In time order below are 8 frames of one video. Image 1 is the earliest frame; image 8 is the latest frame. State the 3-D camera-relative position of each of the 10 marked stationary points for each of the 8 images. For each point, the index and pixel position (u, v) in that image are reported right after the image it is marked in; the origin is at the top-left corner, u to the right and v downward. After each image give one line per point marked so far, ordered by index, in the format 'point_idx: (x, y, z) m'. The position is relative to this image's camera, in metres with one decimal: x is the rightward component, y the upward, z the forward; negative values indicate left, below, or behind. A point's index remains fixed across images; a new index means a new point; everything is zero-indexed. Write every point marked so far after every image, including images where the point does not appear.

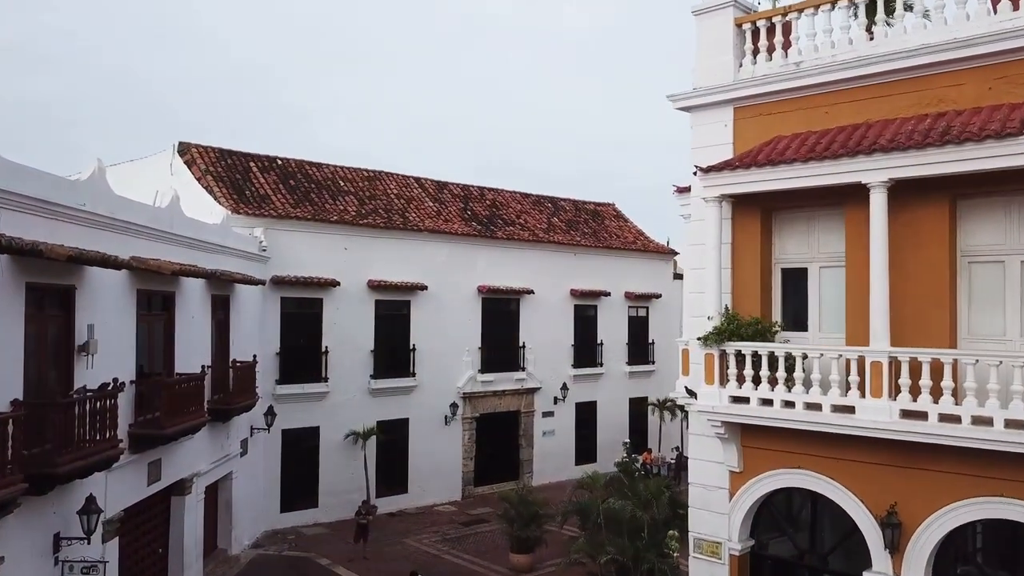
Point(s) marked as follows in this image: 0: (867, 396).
0: (+3.6, -1.1, +7.4) m
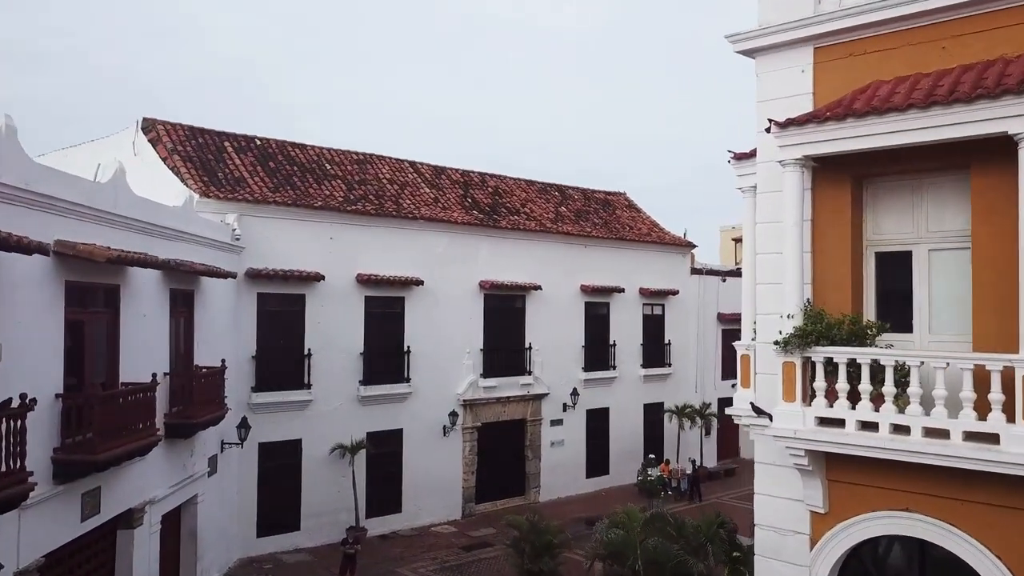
0: (+3.8, -1.0, +5.5) m
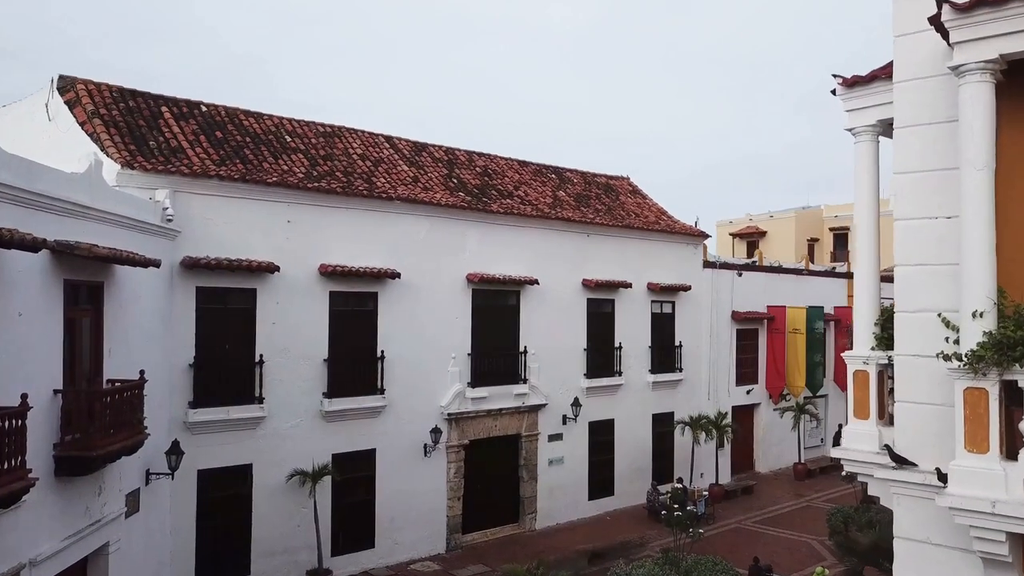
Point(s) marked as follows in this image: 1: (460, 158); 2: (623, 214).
0: (+4.0, -0.9, +3.1) m
1: (-1.3, +3.2, +17.6) m
2: (+2.8, +1.9, +18.2) m
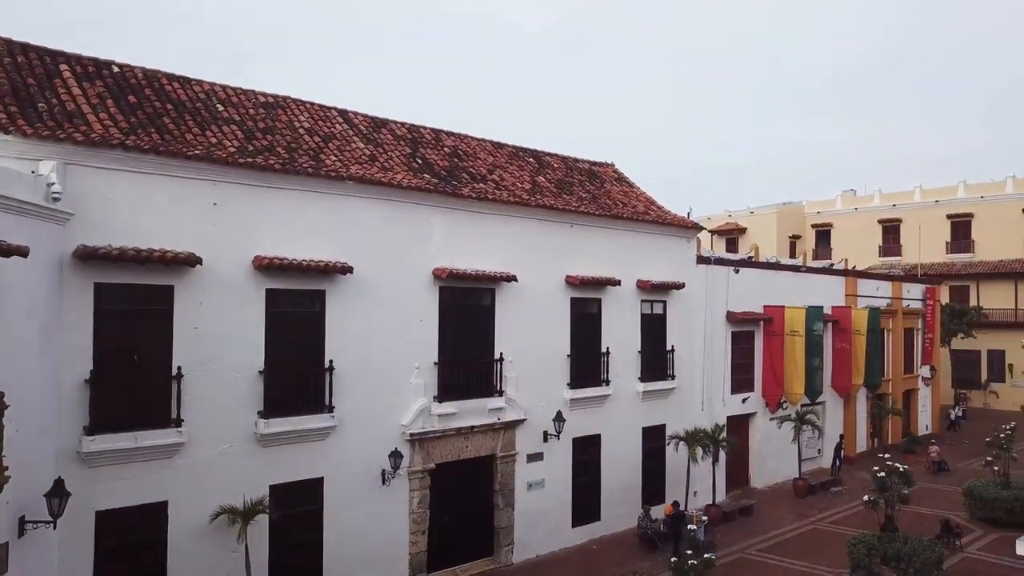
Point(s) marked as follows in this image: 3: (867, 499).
0: (+4.0, -0.9, +1.1) m
1: (-1.8, +3.2, +15.4) m
2: (+2.2, +1.9, +16.1) m
3: (+6.0, -3.6, +12.2) m
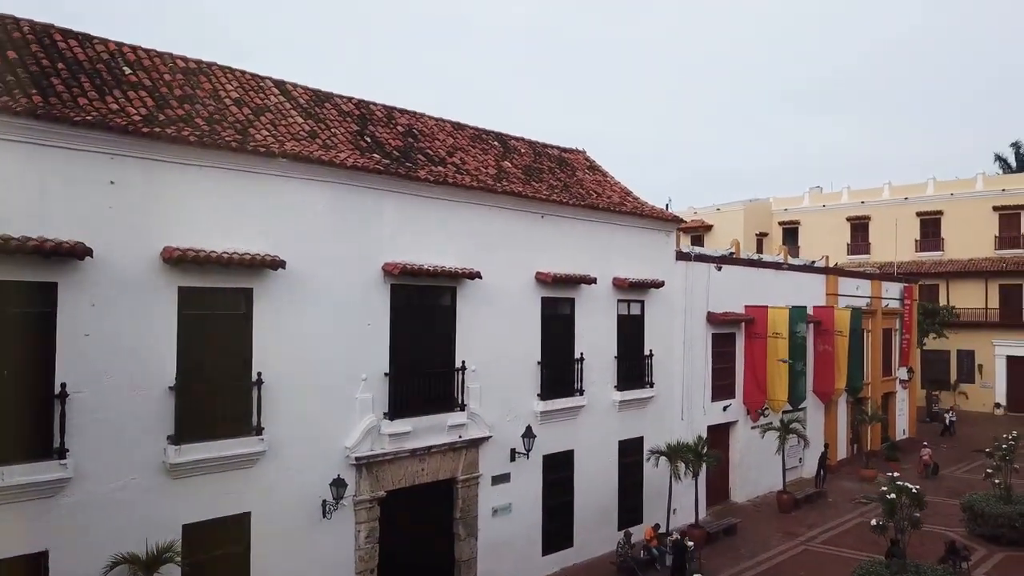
0: (+4.1, -0.9, -0.4) m
1: (-2.5, +3.2, +13.5) m
2: (+1.4, +1.9, +14.5) m
3: (+5.4, -3.5, +10.8) m
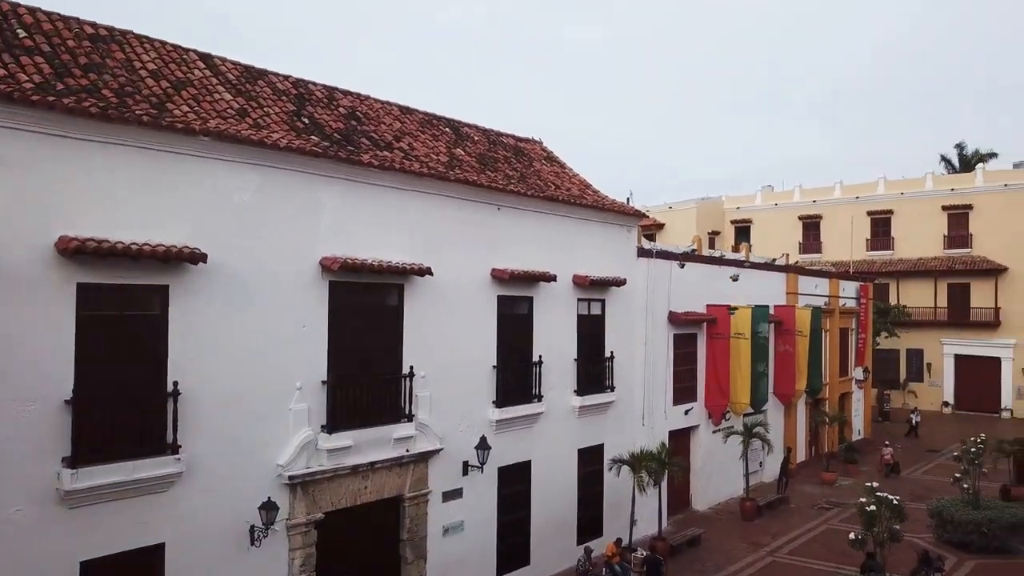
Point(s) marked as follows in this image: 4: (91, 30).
0: (+4.3, -0.9, -1.1) m
1: (-3.3, +3.3, +12.3) m
2: (+0.5, +2.0, +13.6) m
3: (+4.8, -3.5, +10.1) m
4: (-6.0, +3.7, +10.2) m
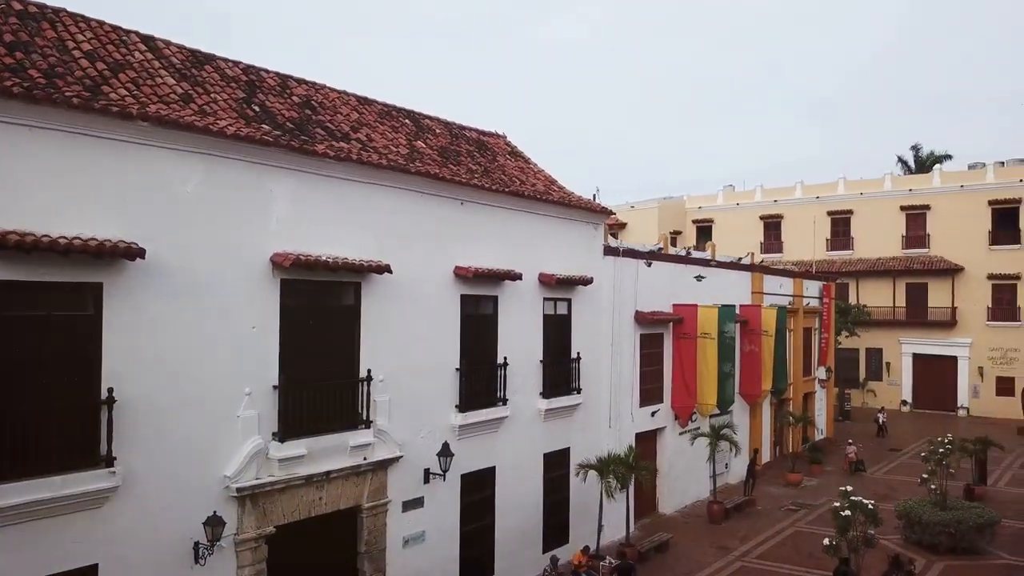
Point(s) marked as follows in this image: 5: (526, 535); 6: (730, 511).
0: (+4.4, -0.9, -1.3) m
1: (-3.9, +3.3, +11.6) m
2: (-0.1, +2.0, +13.1) m
3: (+4.3, -3.5, +9.9) m
4: (-6.4, +3.7, +9.4) m
5: (+0.2, -4.4, +12.7) m
6: (+4.8, -5.0, +16.0) m
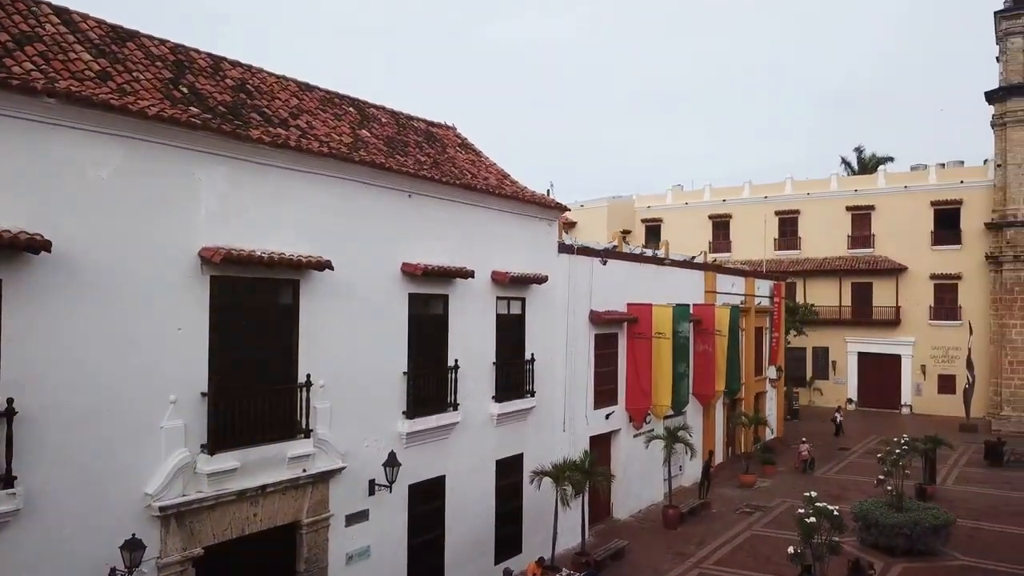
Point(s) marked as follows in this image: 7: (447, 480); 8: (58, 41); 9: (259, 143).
0: (+4.5, -0.9, -1.6) m
1: (-4.6, +3.3, +10.7) m
2: (-1.0, +2.0, +12.4) m
3: (+3.7, -3.5, +9.6) m
4: (-7.0, +3.7, +8.4) m
5: (-0.6, -4.3, +12.1) m
6: (+3.8, -4.9, +15.7) m
7: (-1.0, -3.1, +11.6) m
8: (-5.7, +3.1, +9.0) m
9: (-3.1, +1.8, +8.9) m
